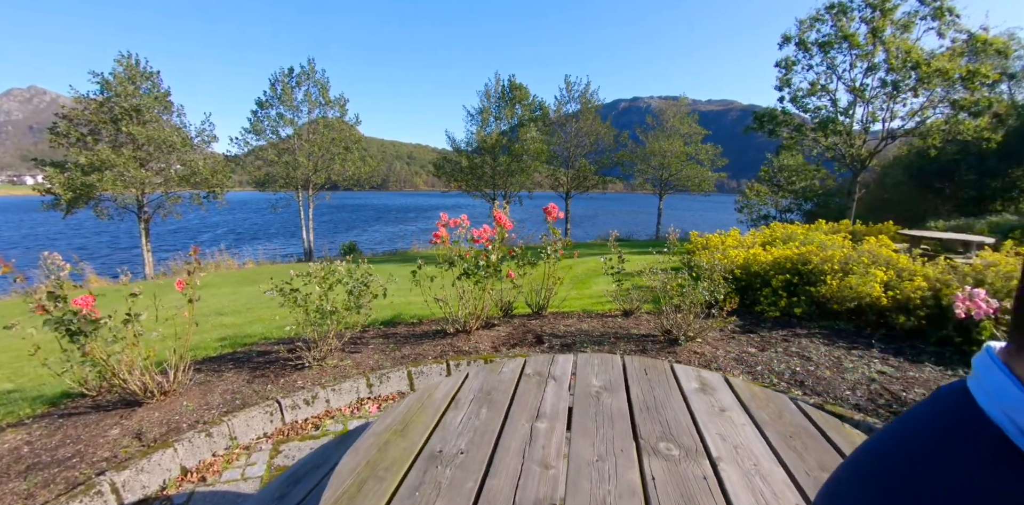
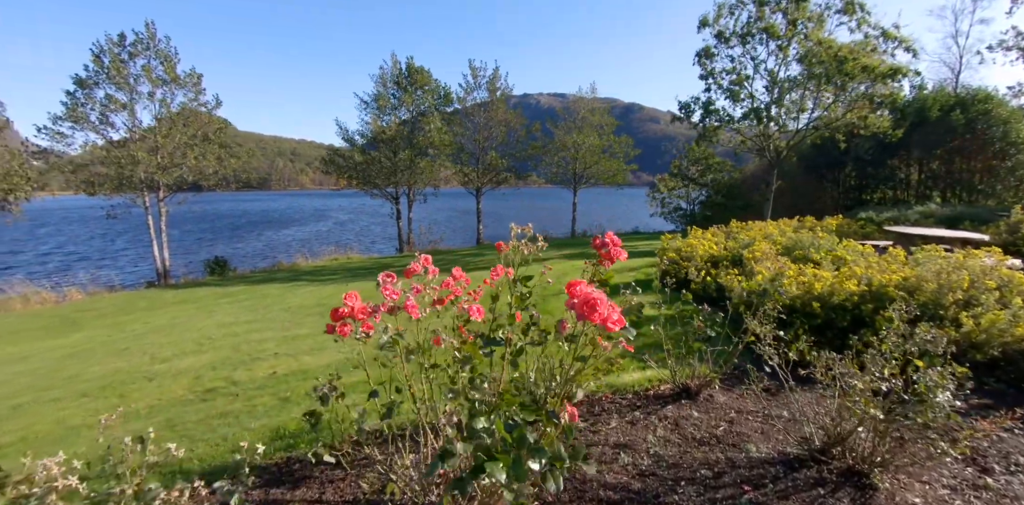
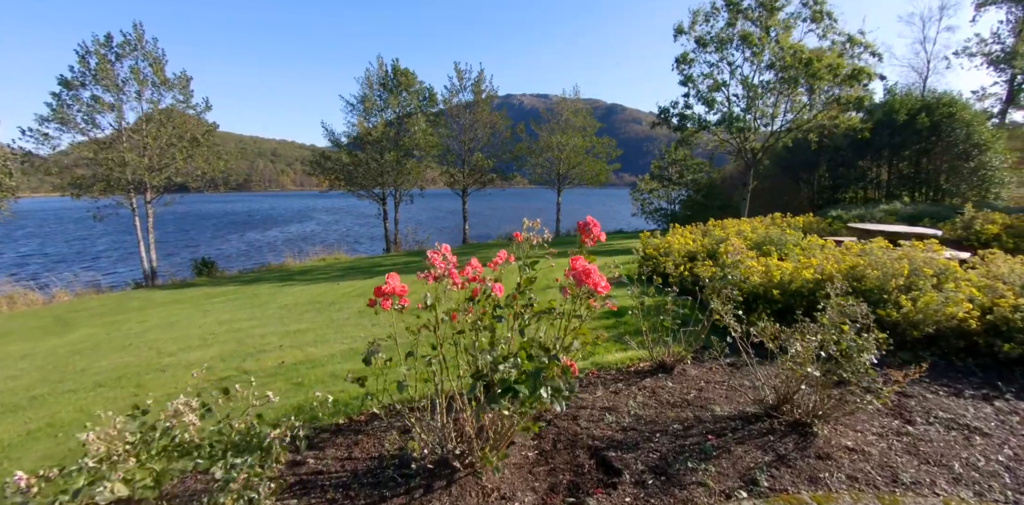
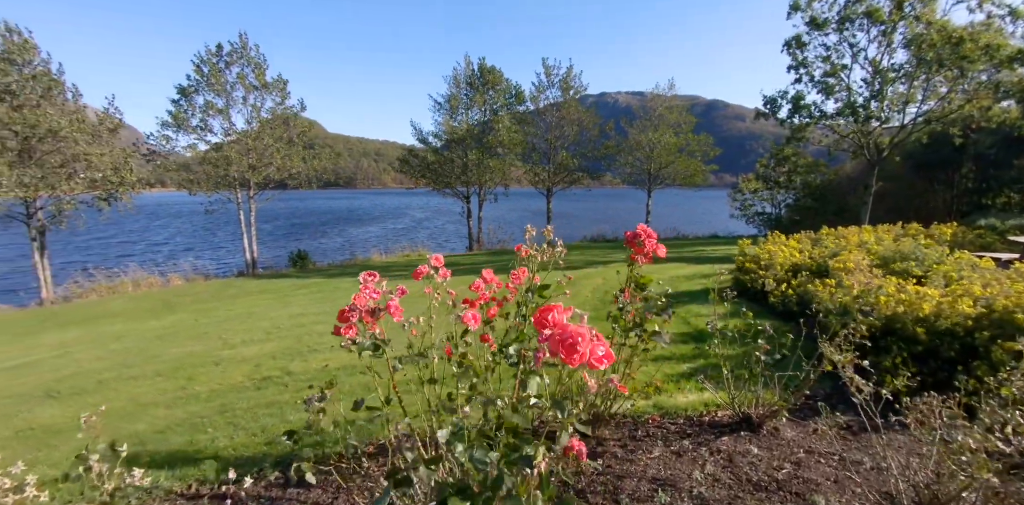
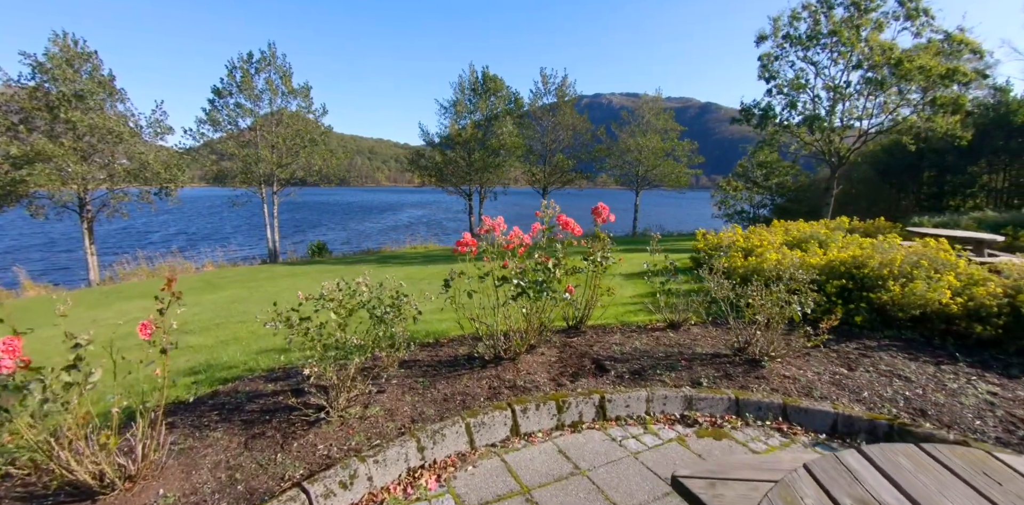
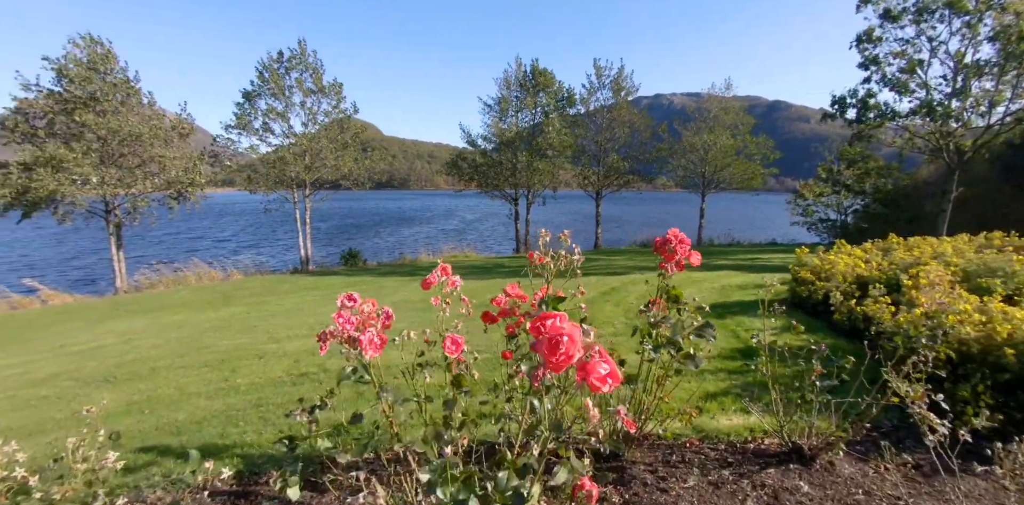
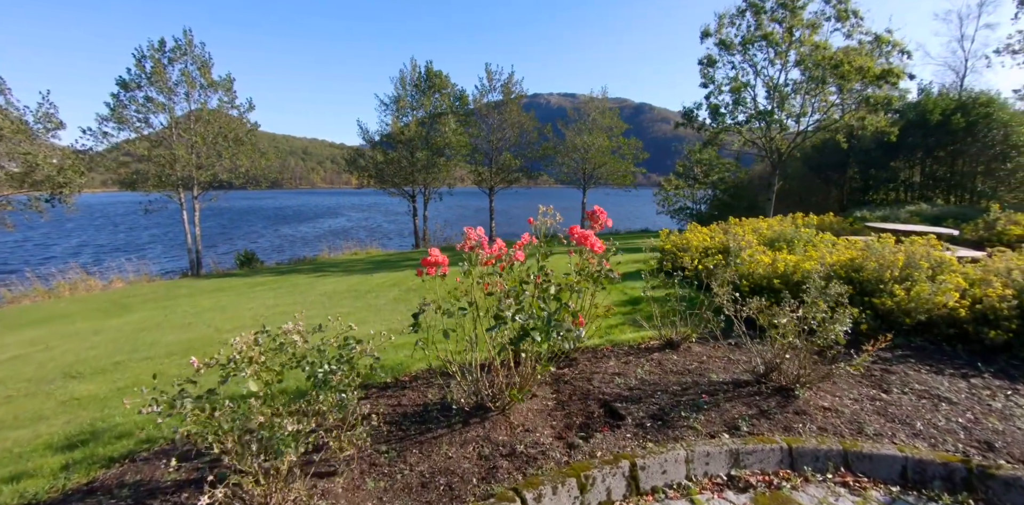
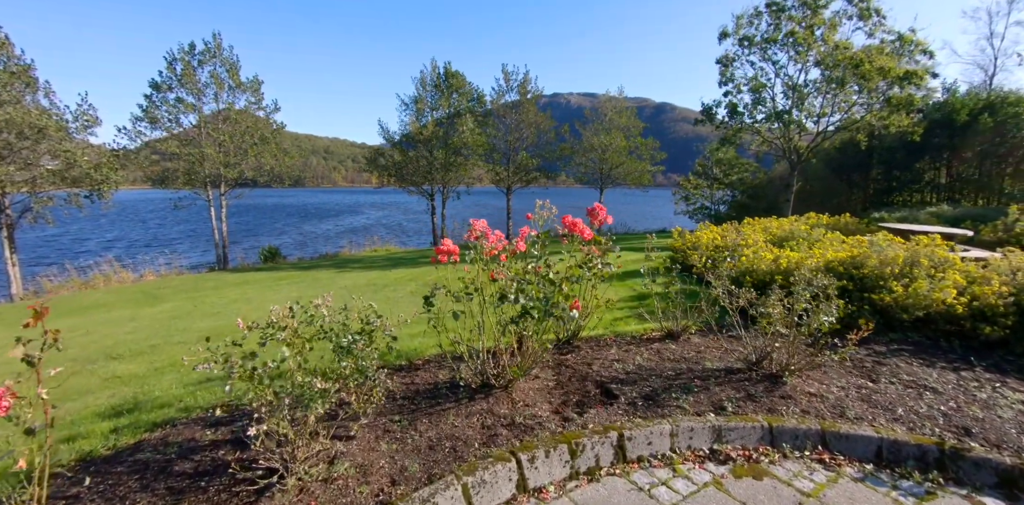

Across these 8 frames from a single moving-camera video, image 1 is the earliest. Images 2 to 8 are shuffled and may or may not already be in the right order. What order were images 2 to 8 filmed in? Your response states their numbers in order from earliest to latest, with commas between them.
5, 8, 7, 3, 2, 4, 6
